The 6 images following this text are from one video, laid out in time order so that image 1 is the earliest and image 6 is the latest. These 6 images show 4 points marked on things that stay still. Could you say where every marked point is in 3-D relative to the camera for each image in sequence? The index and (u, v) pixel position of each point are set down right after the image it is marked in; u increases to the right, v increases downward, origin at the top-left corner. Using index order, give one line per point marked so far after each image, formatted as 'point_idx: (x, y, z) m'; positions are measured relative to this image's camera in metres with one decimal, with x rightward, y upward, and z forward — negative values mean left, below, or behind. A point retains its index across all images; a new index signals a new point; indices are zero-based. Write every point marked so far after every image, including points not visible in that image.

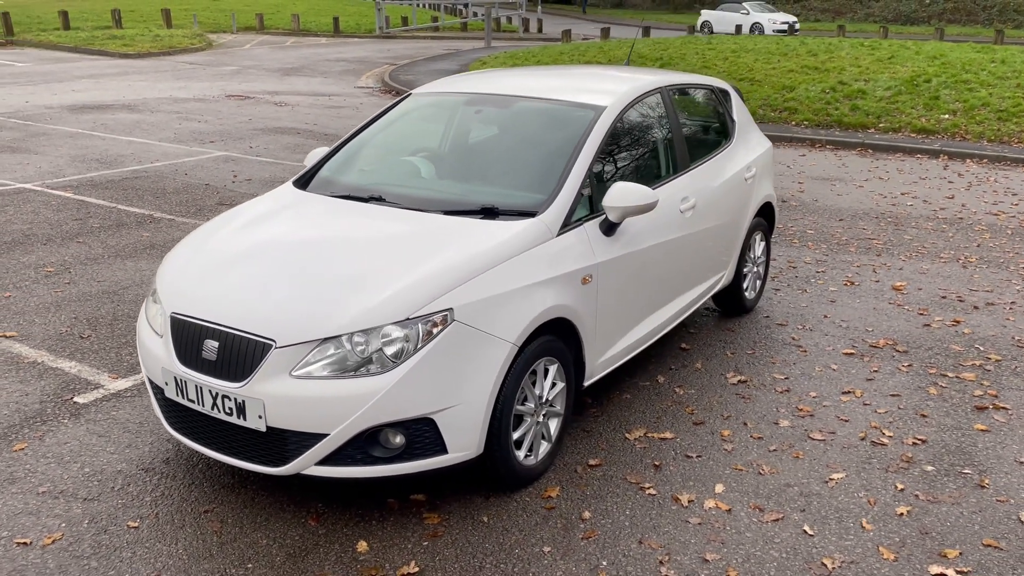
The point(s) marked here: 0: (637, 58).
0: (+2.8, +5.1, +19.6) m
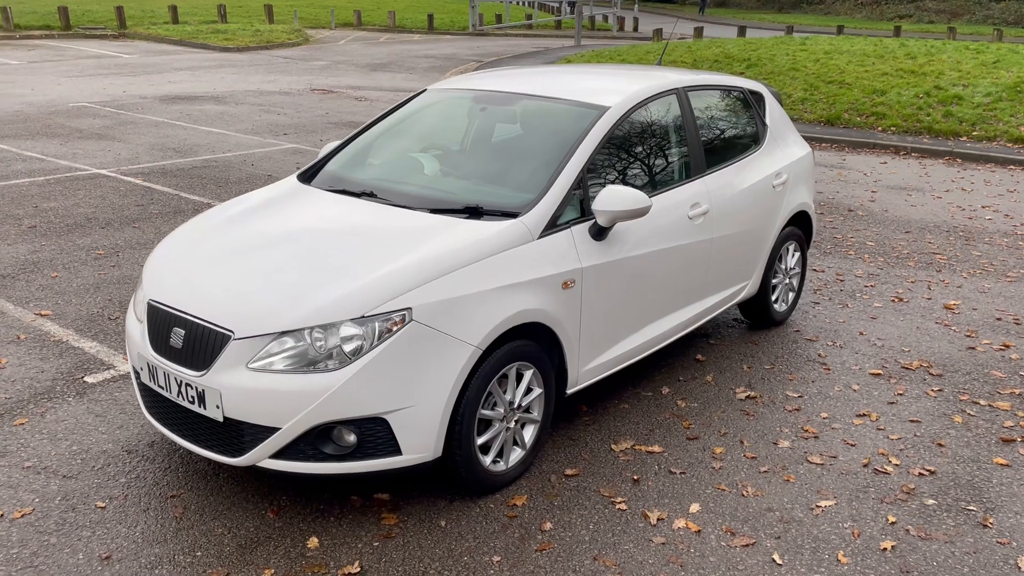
0: (+4.6, +5.0, +19.2) m
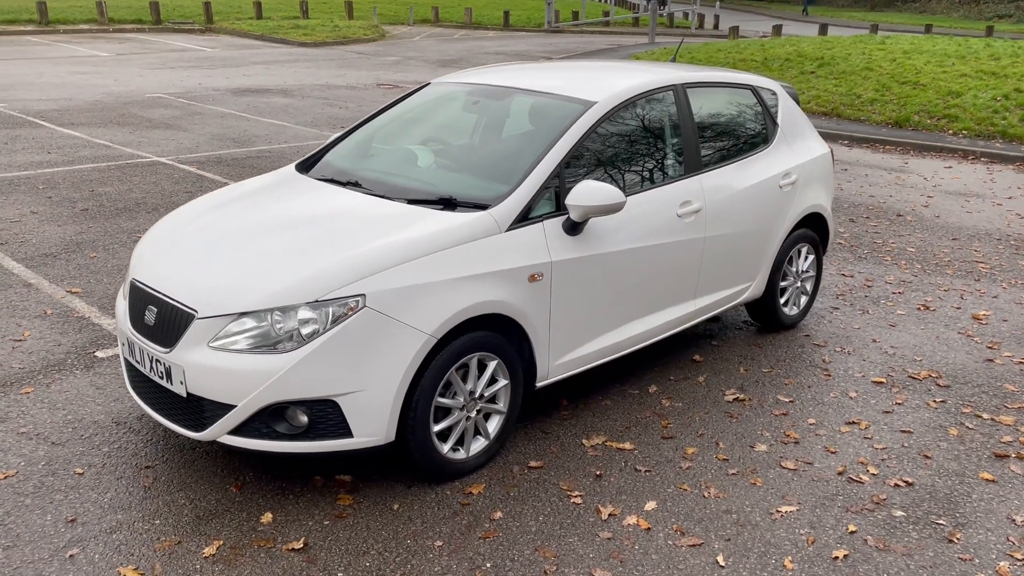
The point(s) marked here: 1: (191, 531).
0: (+6.0, +4.9, +18.7) m
1: (-1.2, -0.9, +3.3) m
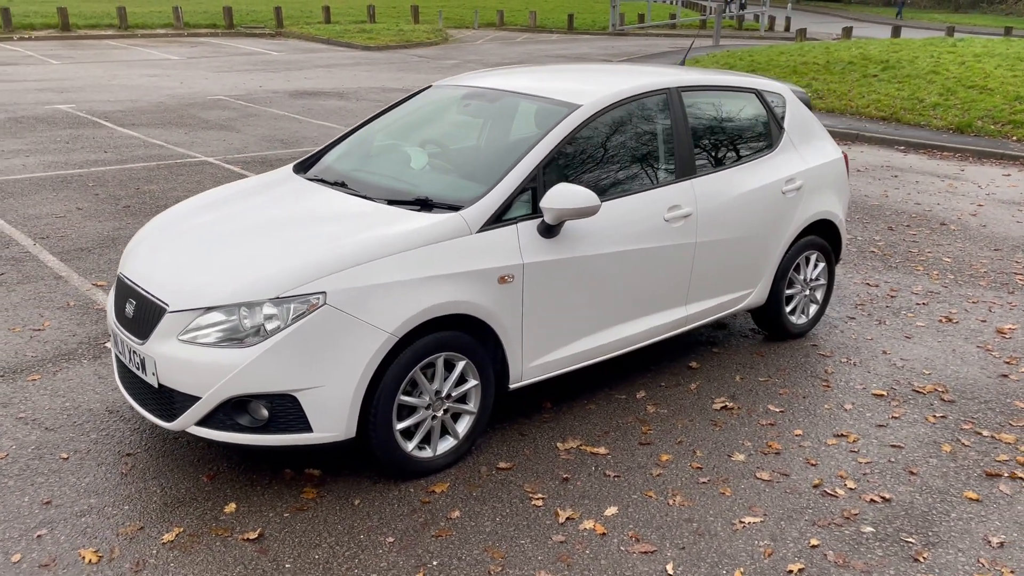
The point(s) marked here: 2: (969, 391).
0: (+7.1, +4.7, +18.2) m
1: (-1.3, -0.9, +3.4) m
2: (+2.4, -0.5, +4.7) m
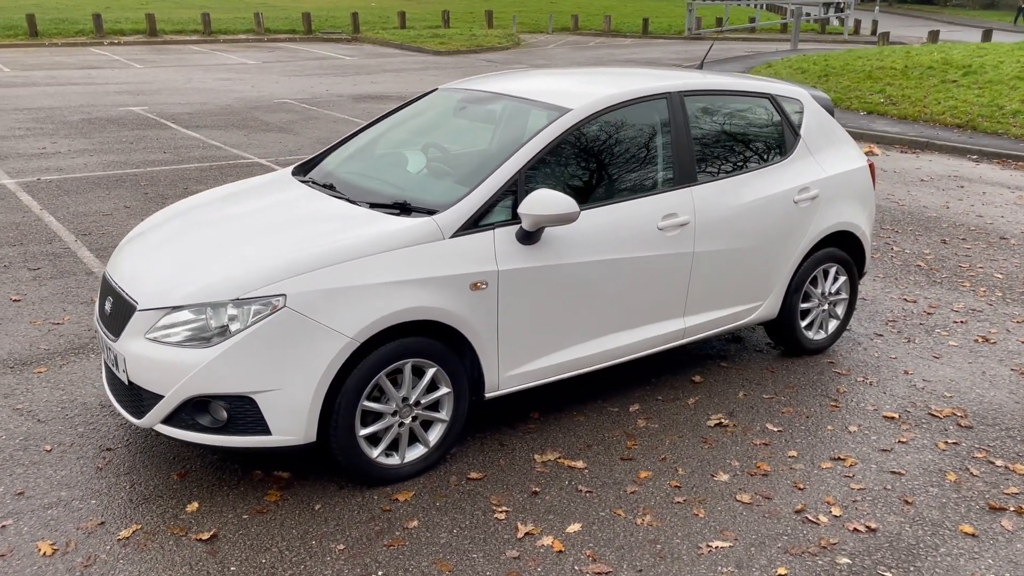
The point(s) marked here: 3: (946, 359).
0: (+8.4, +4.4, +17.5) m
1: (-1.5, -0.9, +3.4) m
2: (+2.4, -0.6, +4.4) m
3: (+2.5, -0.4, +5.2) m
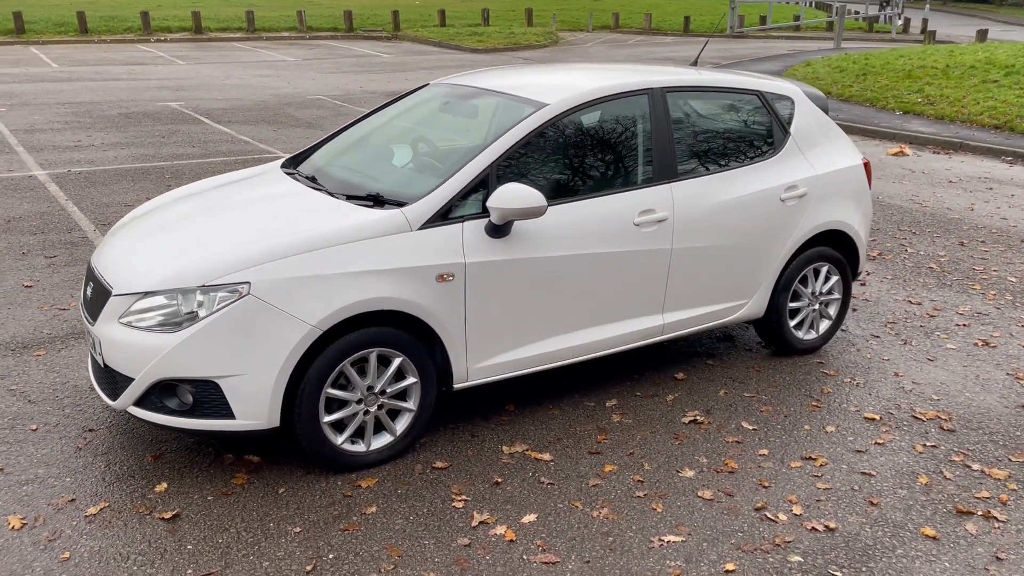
0: (+9.0, +4.3, +17.0) m
1: (-1.7, -0.8, +3.5) m
2: (+2.3, -0.6, +4.4) m
3: (+2.5, -0.4, +5.1) m
